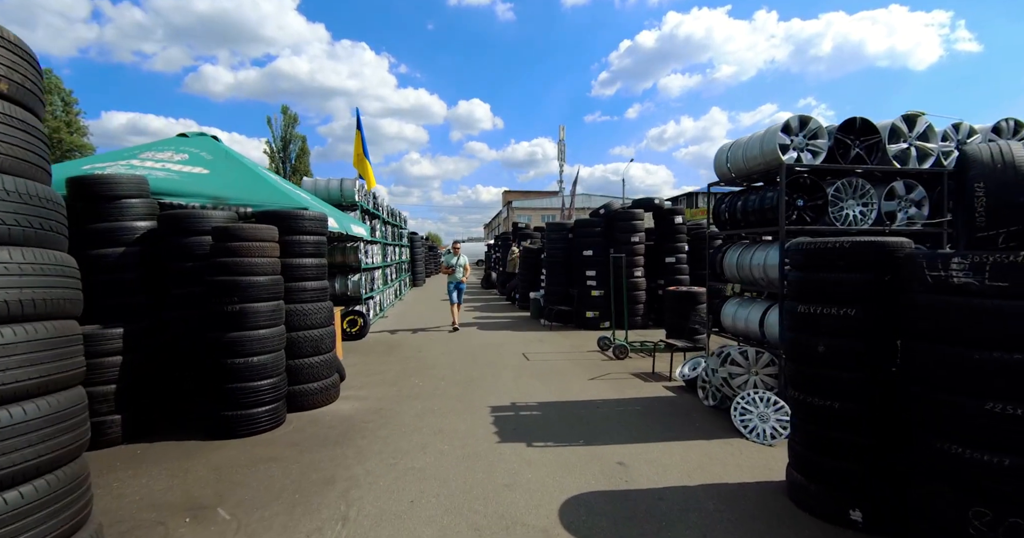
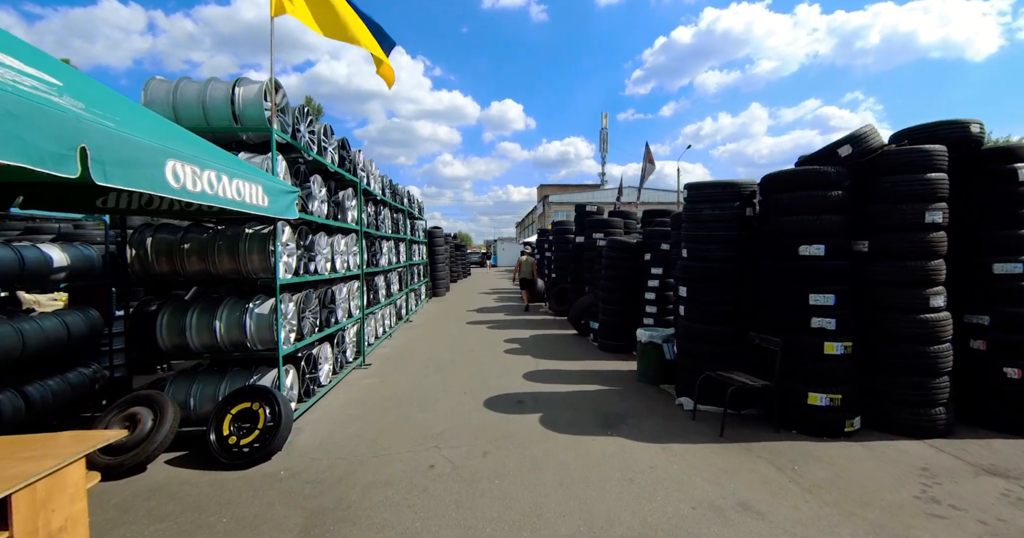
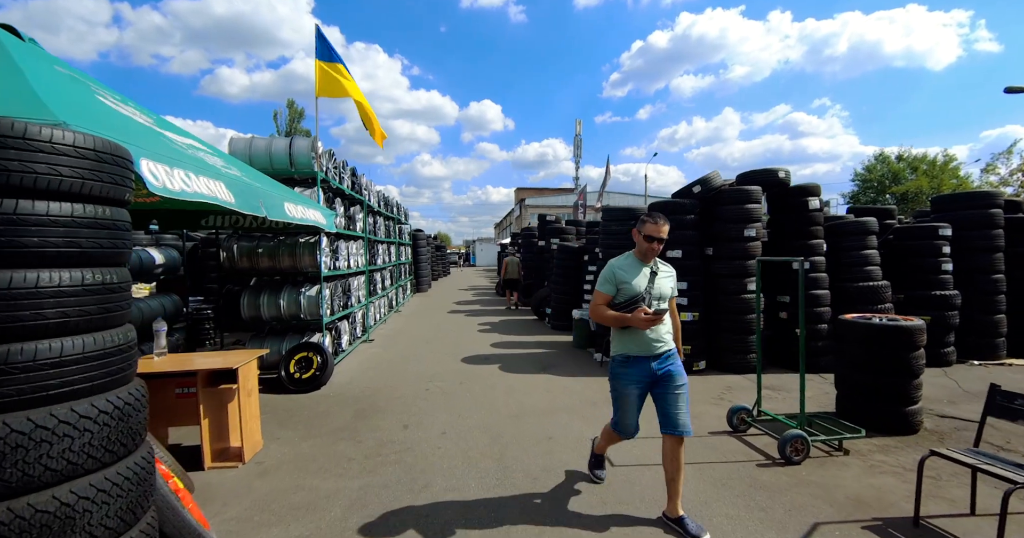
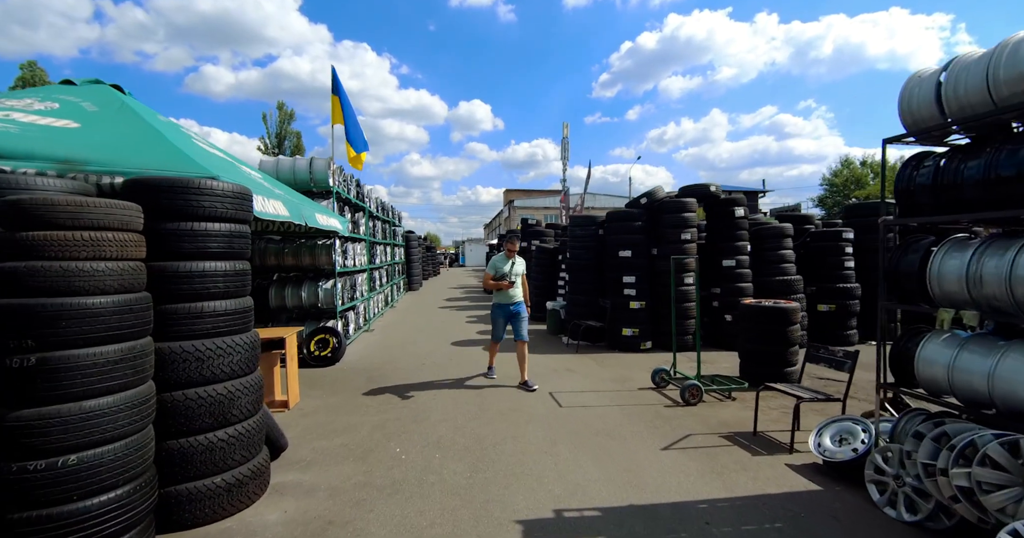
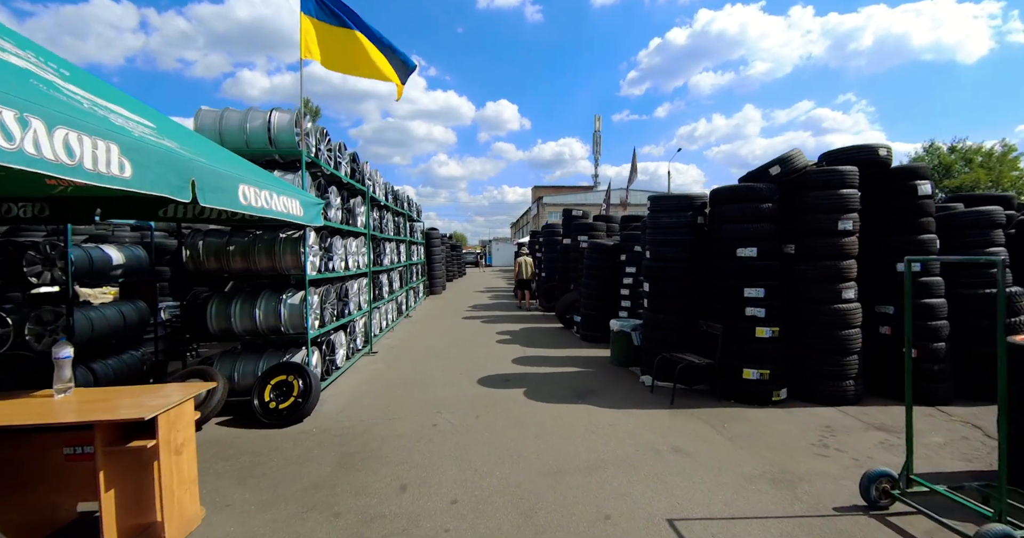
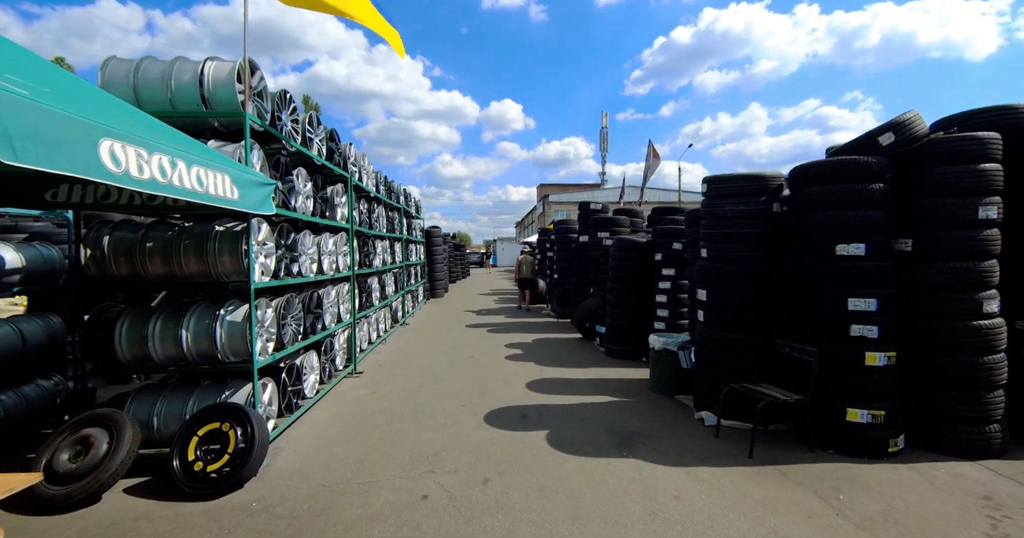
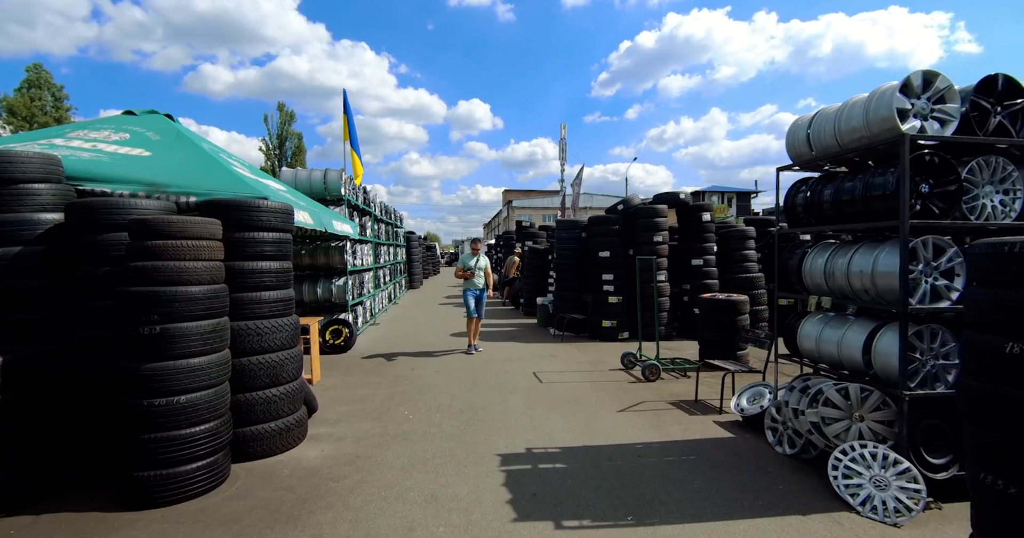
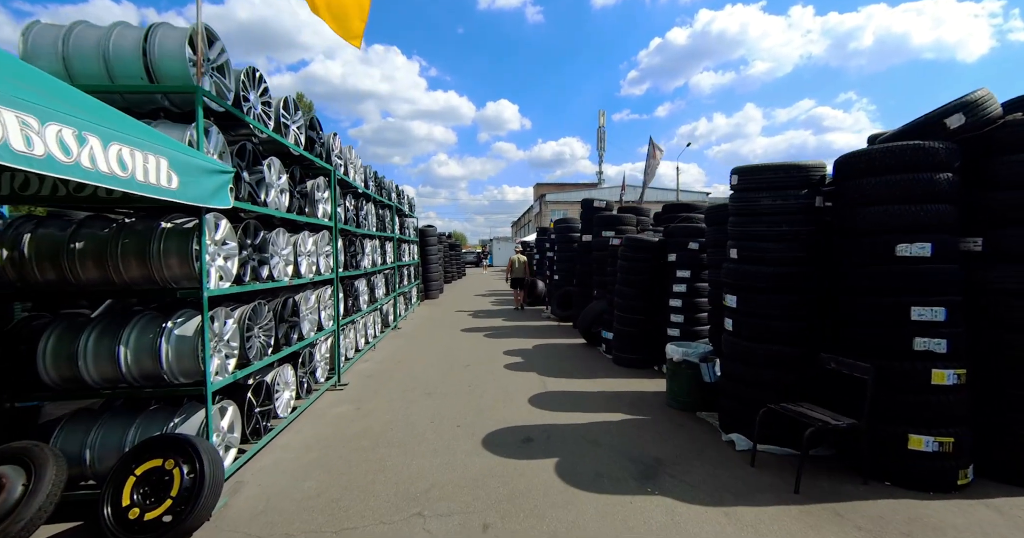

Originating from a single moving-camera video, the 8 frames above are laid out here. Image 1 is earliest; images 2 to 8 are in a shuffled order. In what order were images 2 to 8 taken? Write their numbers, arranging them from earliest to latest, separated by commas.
7, 4, 3, 5, 2, 6, 8
